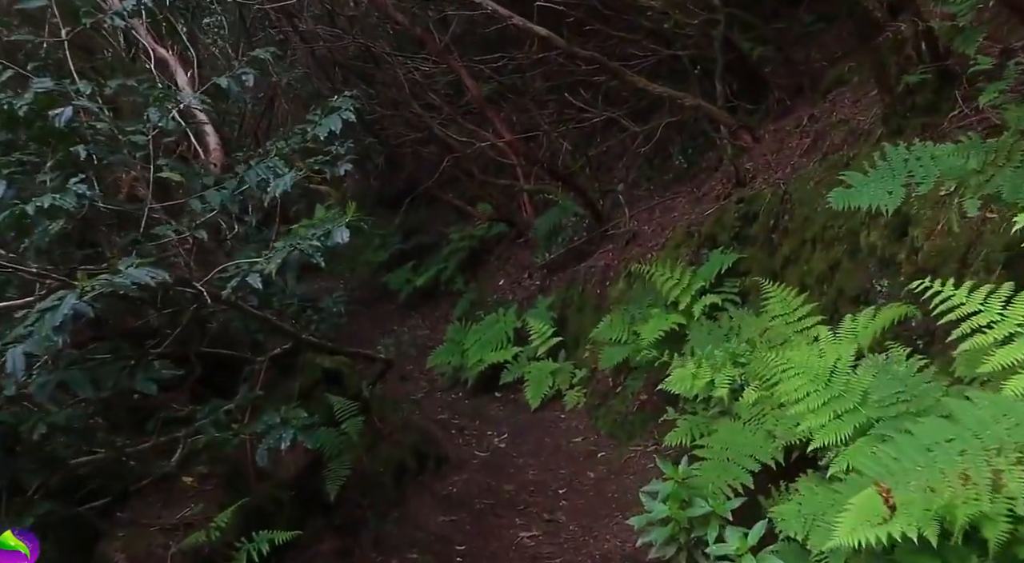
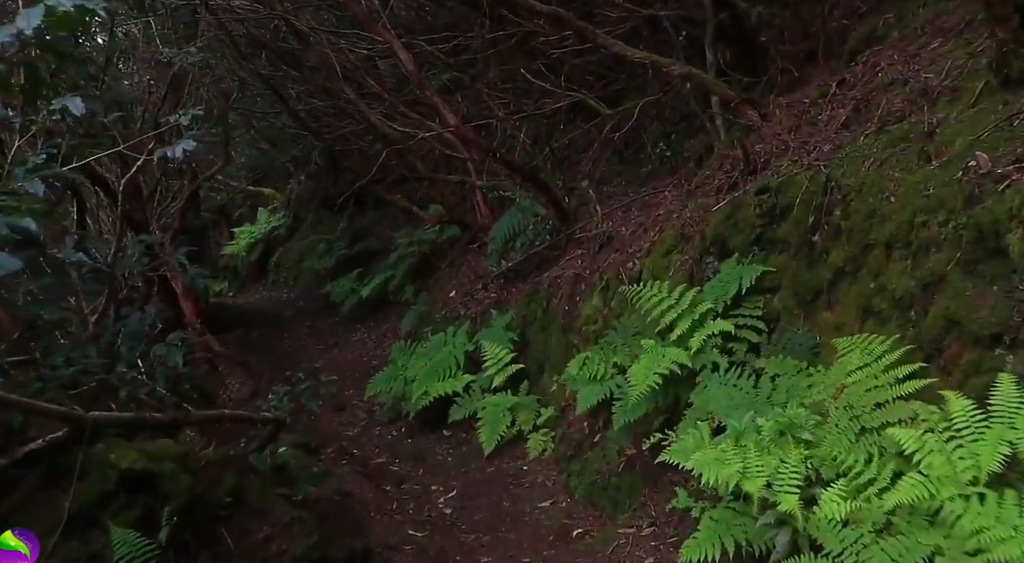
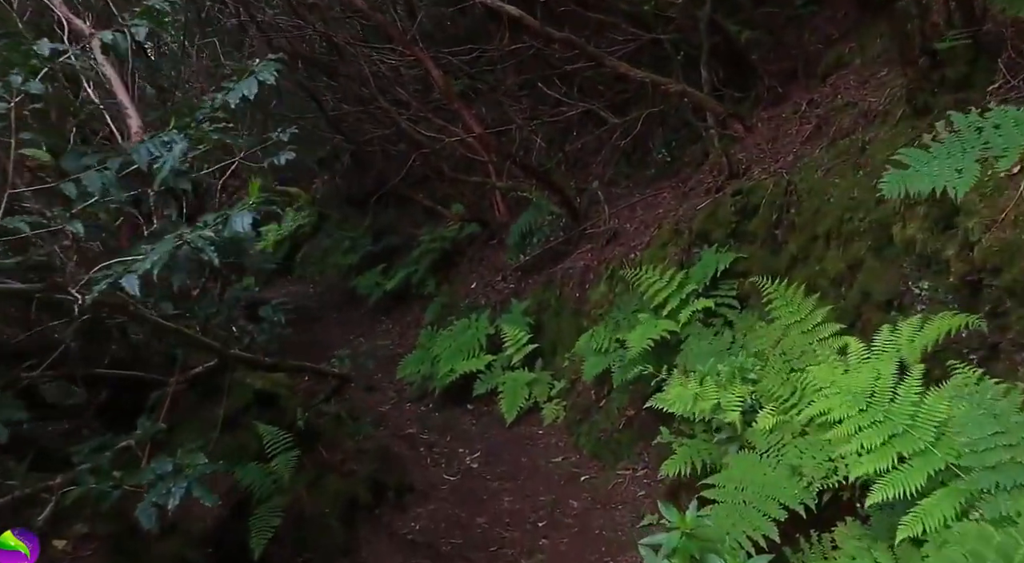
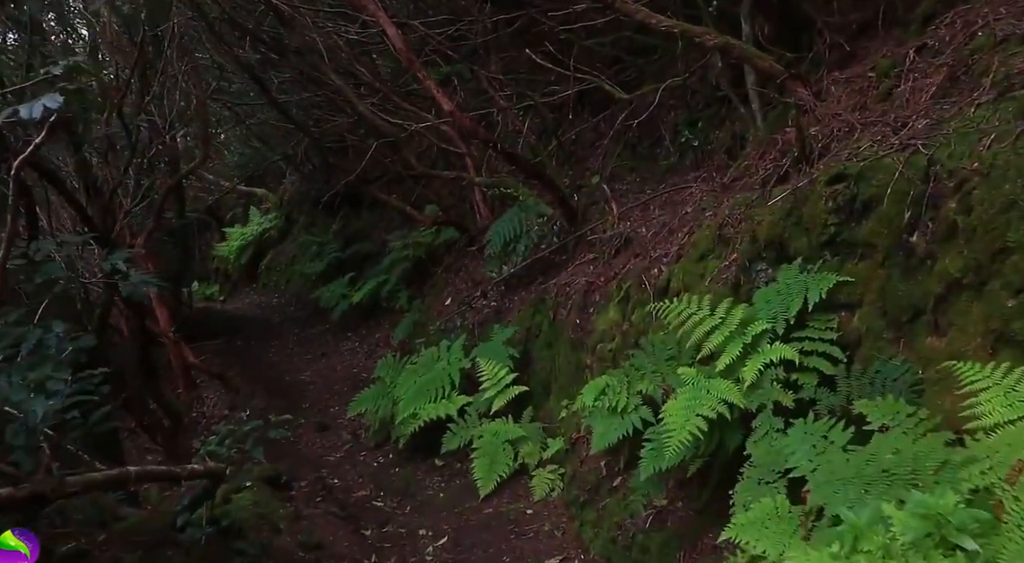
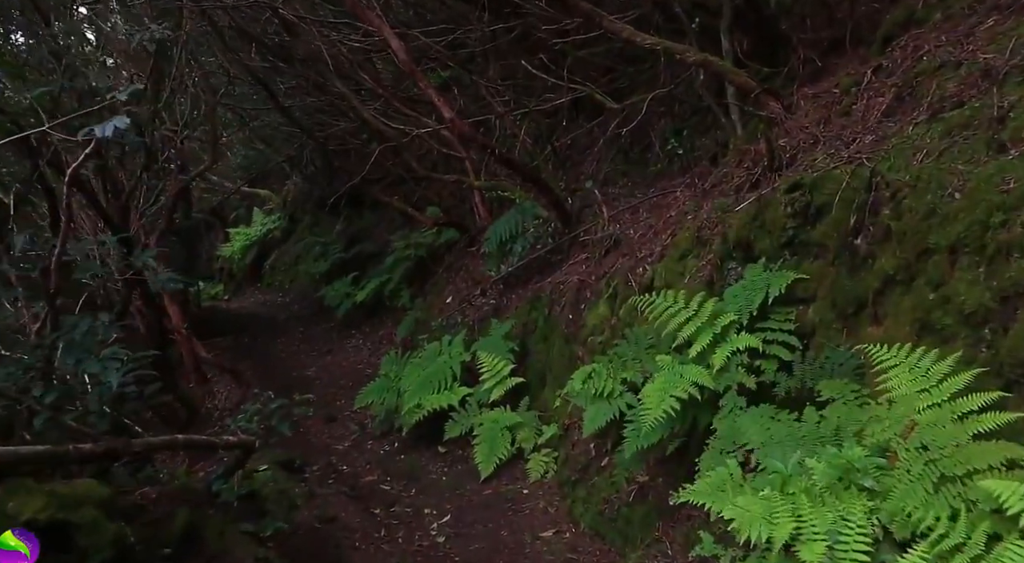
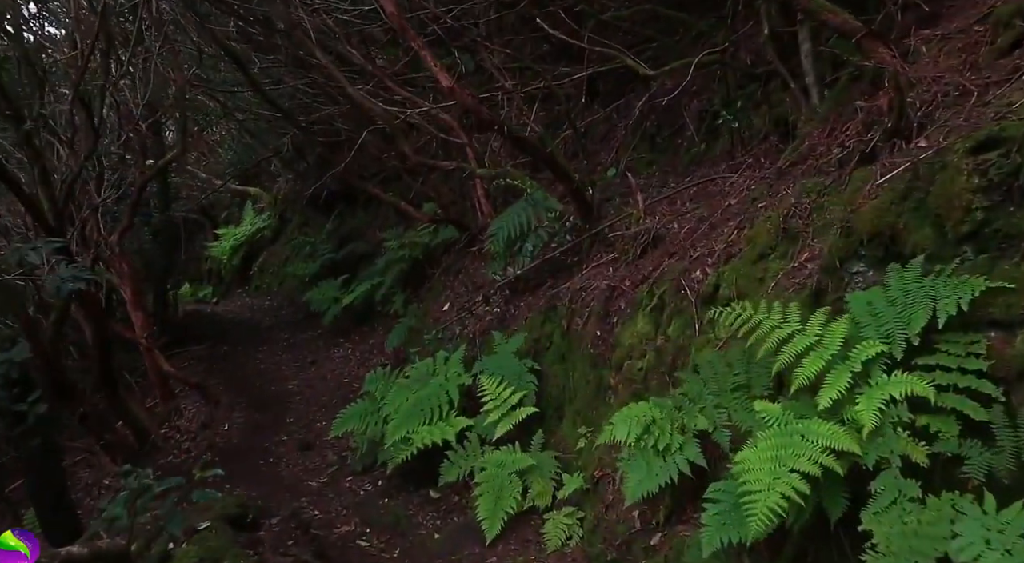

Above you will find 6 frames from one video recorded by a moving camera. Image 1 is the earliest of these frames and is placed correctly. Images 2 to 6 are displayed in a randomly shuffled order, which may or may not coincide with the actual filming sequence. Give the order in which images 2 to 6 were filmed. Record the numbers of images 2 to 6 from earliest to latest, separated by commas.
3, 2, 5, 4, 6
